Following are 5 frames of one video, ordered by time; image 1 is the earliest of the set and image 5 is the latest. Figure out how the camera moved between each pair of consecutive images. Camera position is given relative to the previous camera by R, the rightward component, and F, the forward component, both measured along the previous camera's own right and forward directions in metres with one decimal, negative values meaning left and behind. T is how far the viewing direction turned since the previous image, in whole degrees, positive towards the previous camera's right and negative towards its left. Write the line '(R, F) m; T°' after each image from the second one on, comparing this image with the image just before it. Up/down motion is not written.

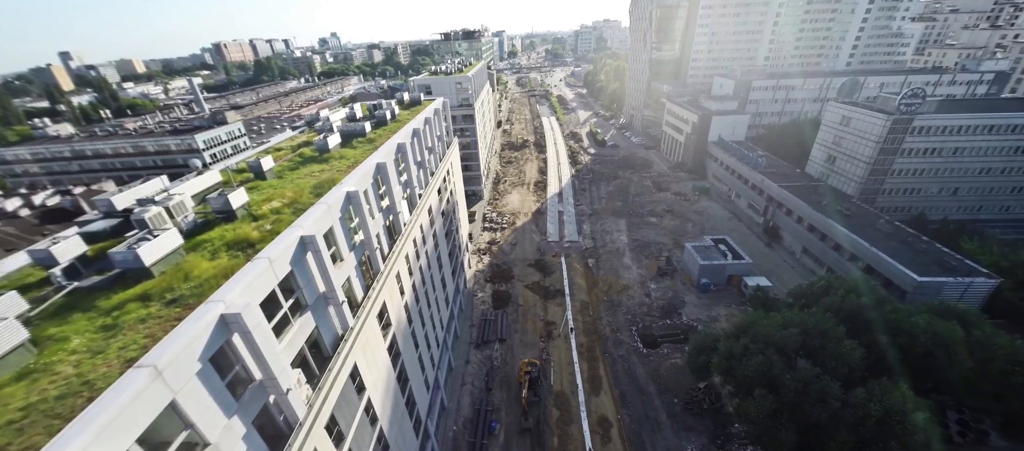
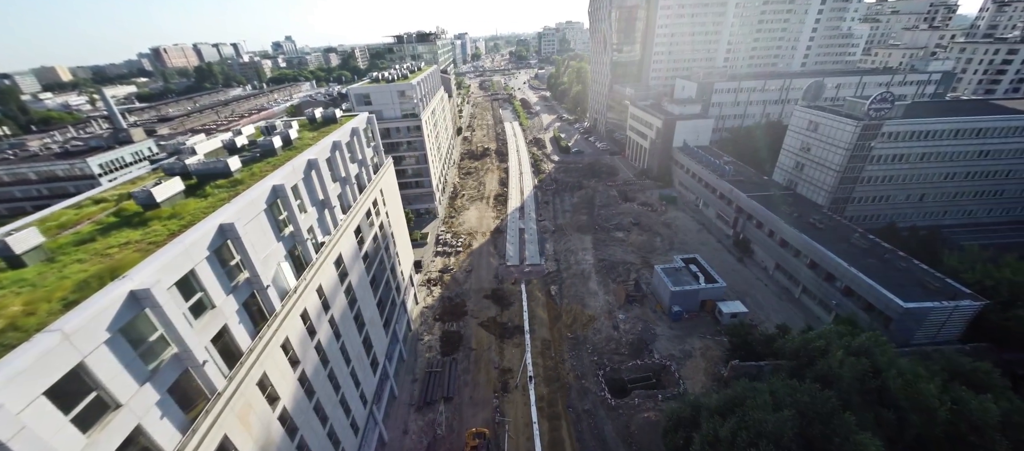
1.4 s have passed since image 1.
(+2.3, +5.1) m; +4°
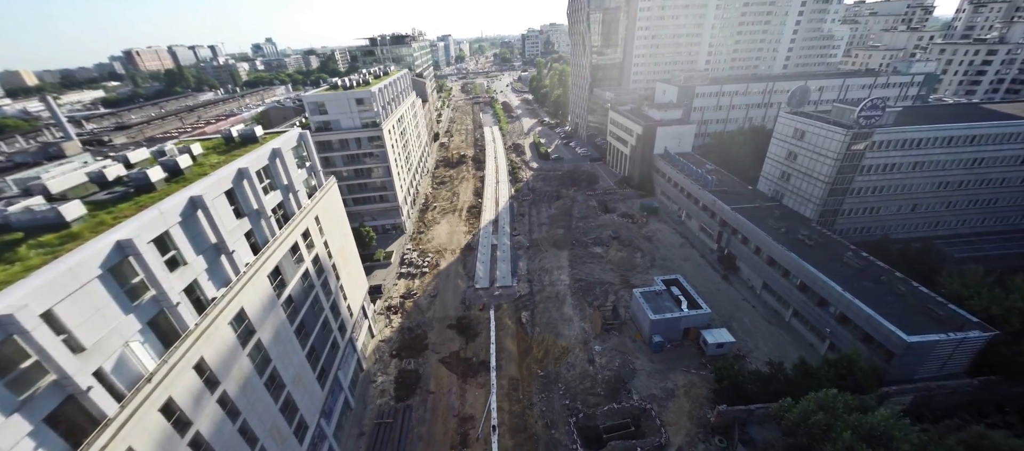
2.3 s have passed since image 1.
(+2.3, +3.8) m; +2°
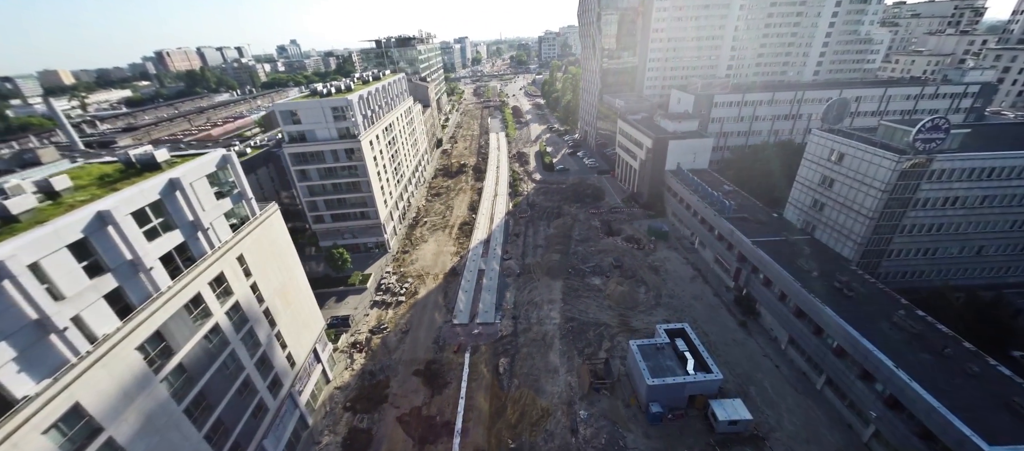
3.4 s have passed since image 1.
(+3.2, +5.3) m; -2°
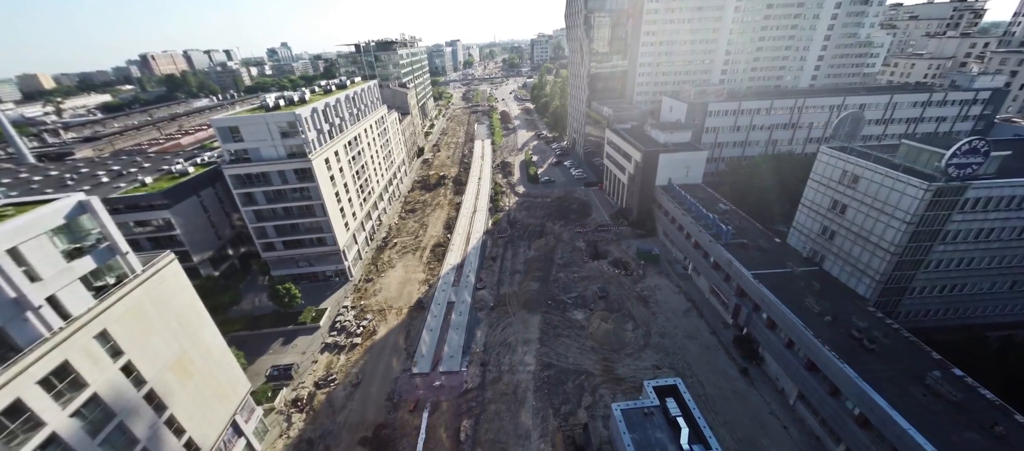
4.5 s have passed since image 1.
(+2.4, +5.0) m; +1°
